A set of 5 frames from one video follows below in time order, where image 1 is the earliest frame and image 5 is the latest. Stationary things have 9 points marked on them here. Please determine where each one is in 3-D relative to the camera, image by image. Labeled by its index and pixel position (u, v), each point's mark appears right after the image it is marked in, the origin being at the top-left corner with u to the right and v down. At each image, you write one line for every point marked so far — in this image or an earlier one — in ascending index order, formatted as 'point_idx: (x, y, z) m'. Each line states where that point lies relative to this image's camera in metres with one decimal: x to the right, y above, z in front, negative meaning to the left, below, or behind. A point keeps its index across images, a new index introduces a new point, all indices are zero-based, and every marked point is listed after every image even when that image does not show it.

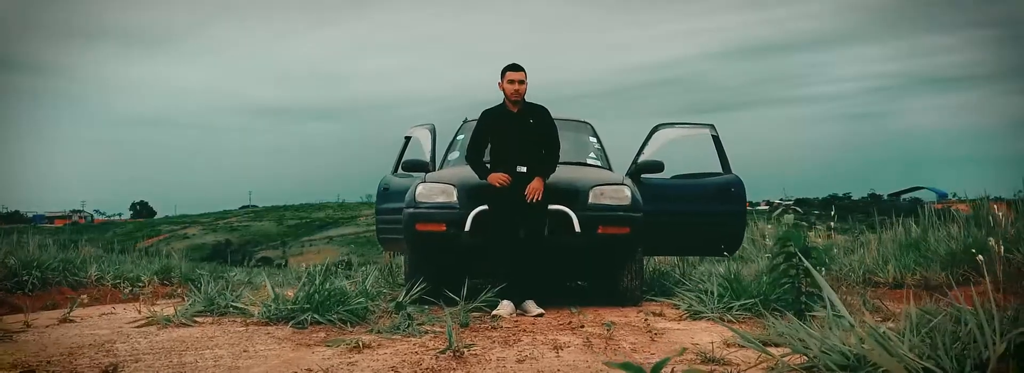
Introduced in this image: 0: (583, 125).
0: (+0.6, +0.5, +6.6) m
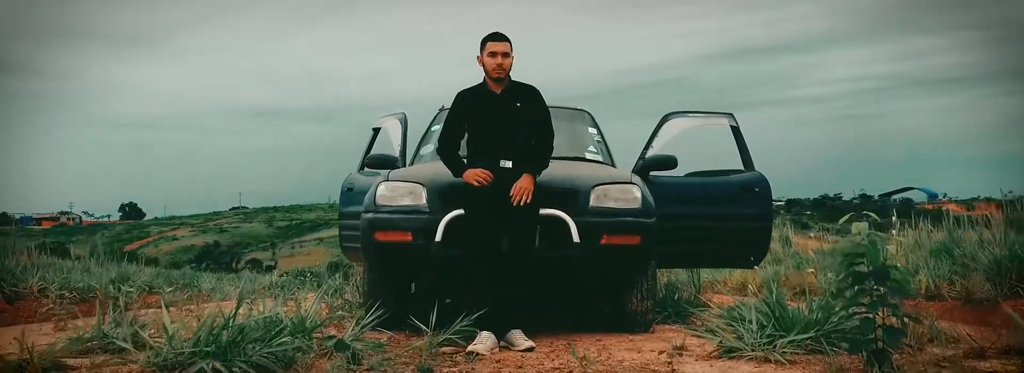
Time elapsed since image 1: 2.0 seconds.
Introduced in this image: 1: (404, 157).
0: (+0.5, +0.5, +5.6) m
1: (-0.7, +0.2, +5.6) m
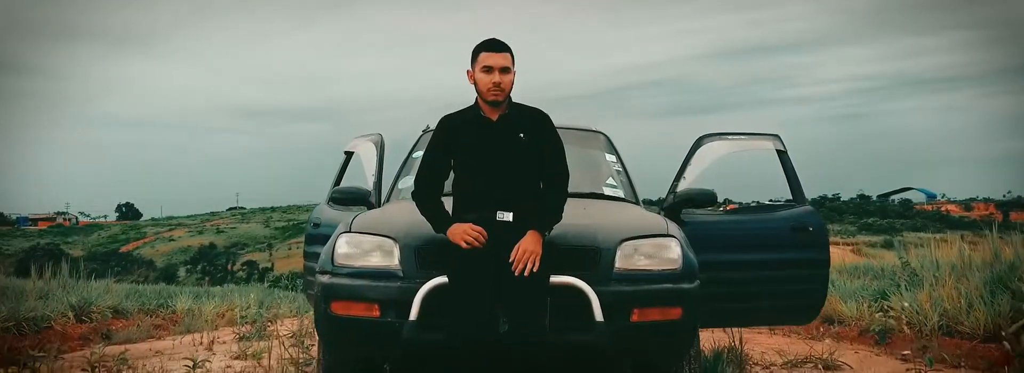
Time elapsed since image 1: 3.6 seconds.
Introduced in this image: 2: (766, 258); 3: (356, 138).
0: (+0.5, +0.3, +4.6) m
1: (-0.7, 0.0, +4.6) m
2: (+1.3, -0.4, +4.4) m
3: (-0.9, +0.3, +5.0) m
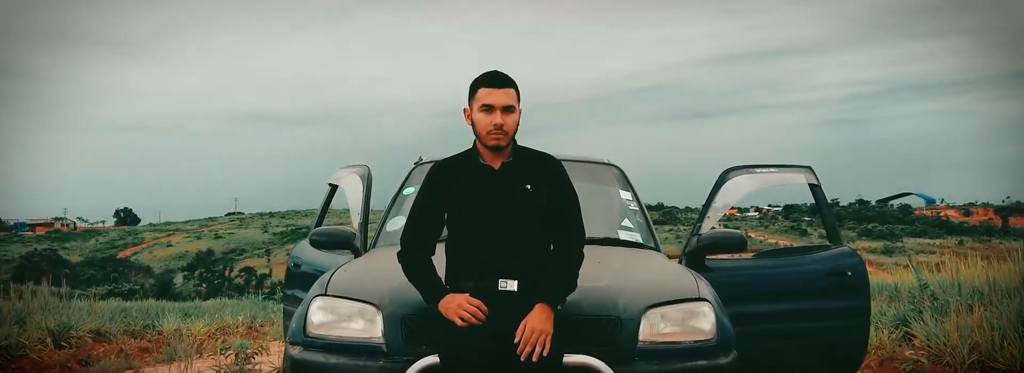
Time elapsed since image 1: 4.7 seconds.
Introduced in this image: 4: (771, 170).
0: (+0.5, +0.1, +4.1) m
1: (-0.7, -0.2, +4.1) m
2: (+1.3, -0.6, +3.9) m
3: (-0.9, +0.1, +4.5) m
4: (+1.3, +0.1, +4.3) m
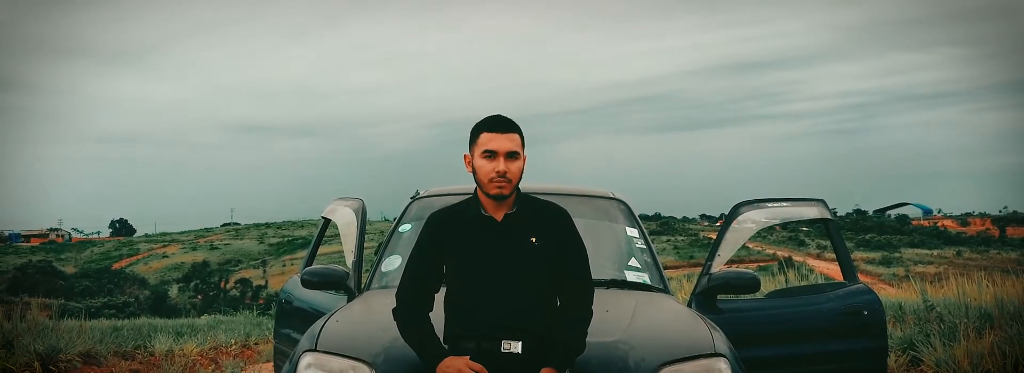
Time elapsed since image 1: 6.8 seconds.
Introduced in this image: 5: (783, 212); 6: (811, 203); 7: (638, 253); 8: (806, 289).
0: (+0.5, -0.1, +4.0) m
1: (-0.7, -0.4, +3.9) m
2: (+1.3, -0.7, +3.7) m
3: (-0.9, -0.1, +4.3) m
4: (+1.3, -0.1, +4.1) m
5: (+1.3, -0.1, +4.1) m
6: (+1.5, -0.1, +4.2) m
7: (+0.5, -0.3, +3.7) m
8: (+1.4, -0.5, +3.9) m
